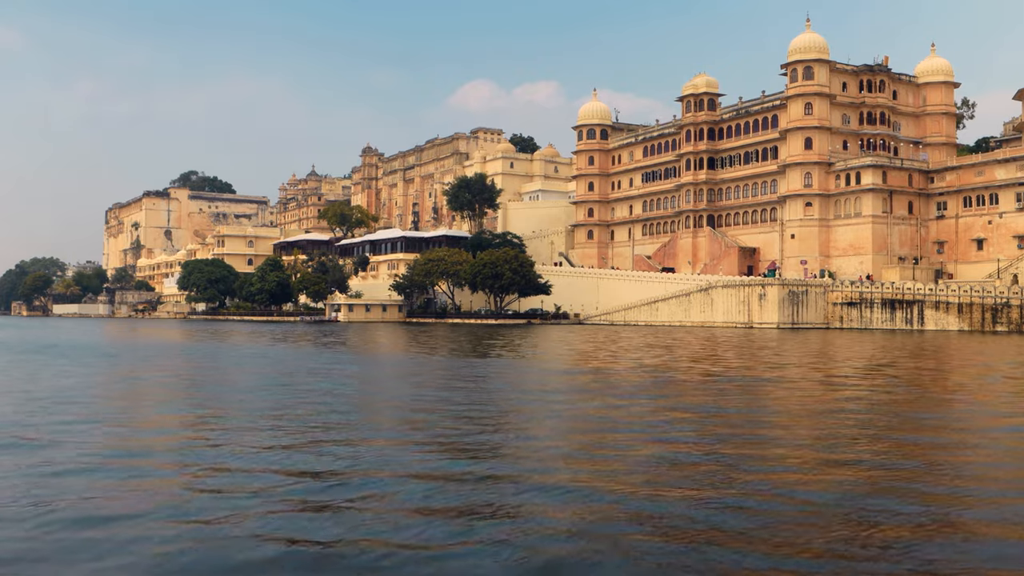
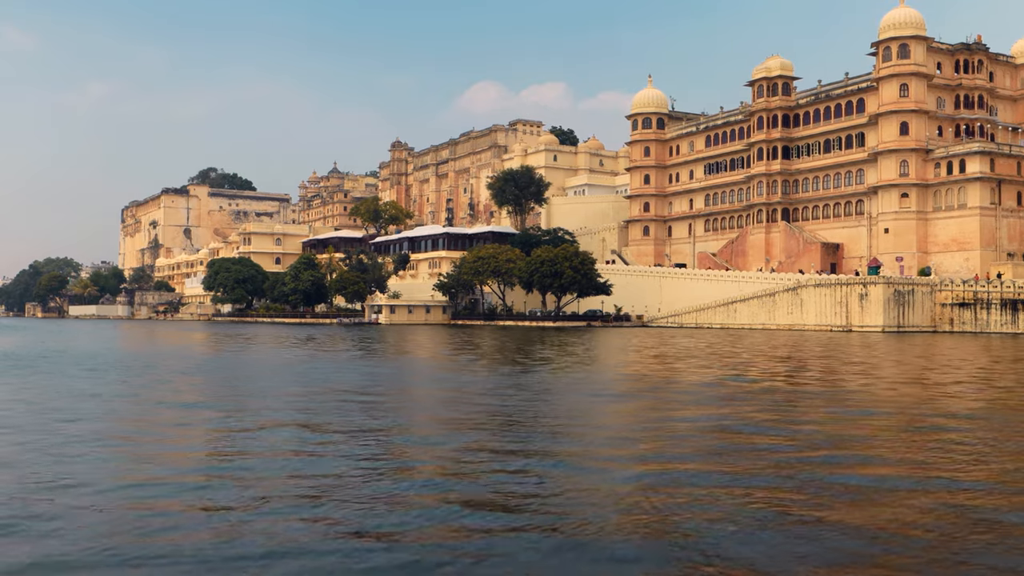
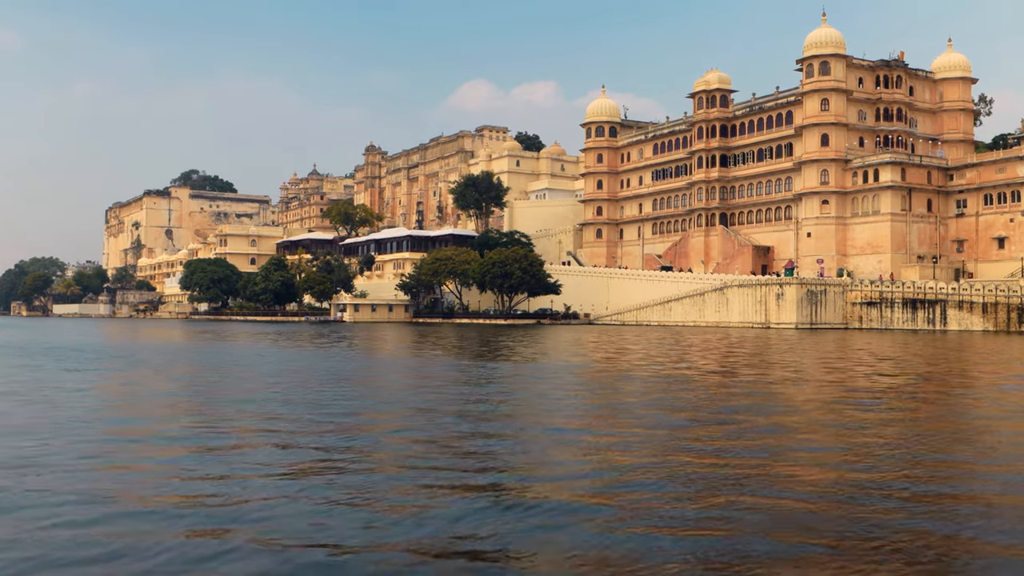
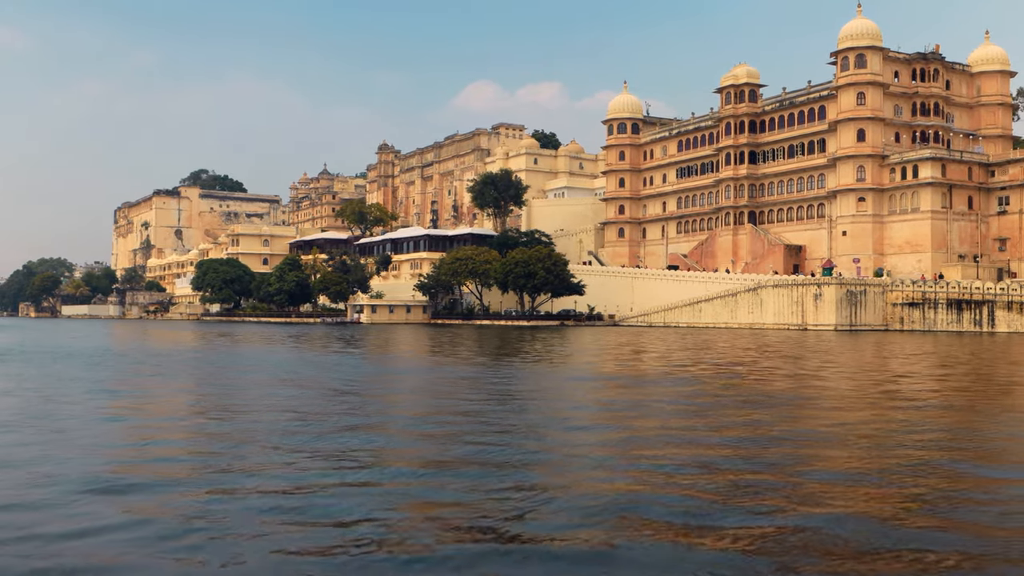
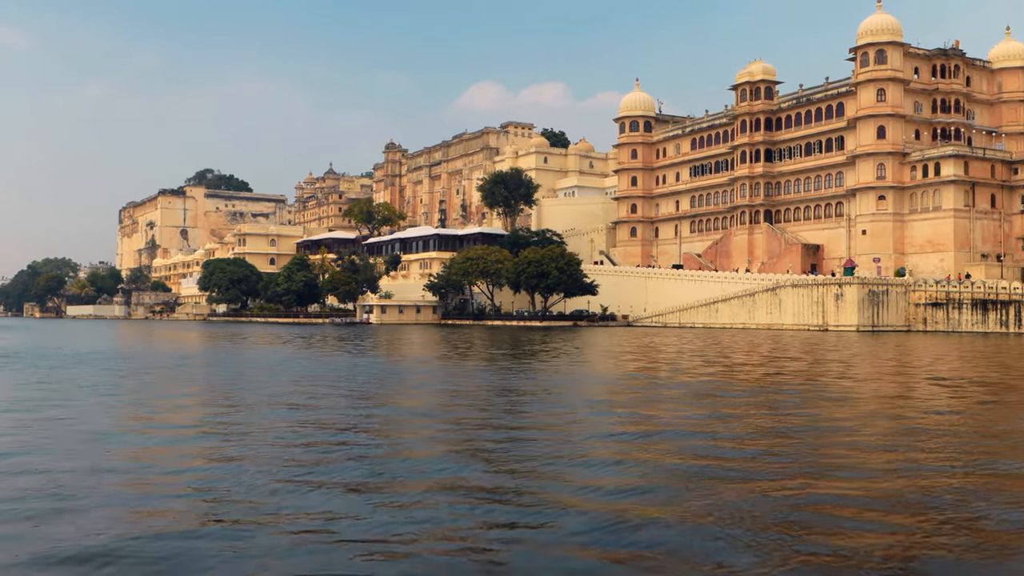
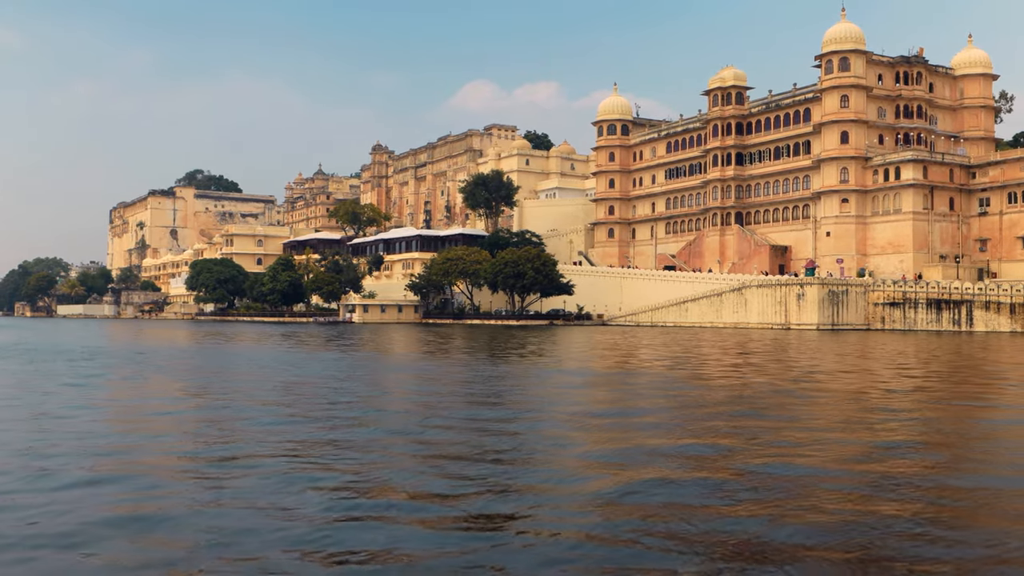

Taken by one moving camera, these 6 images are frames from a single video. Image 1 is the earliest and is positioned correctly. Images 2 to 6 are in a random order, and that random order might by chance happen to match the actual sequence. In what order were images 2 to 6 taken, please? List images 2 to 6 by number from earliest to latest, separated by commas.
3, 6, 4, 5, 2
